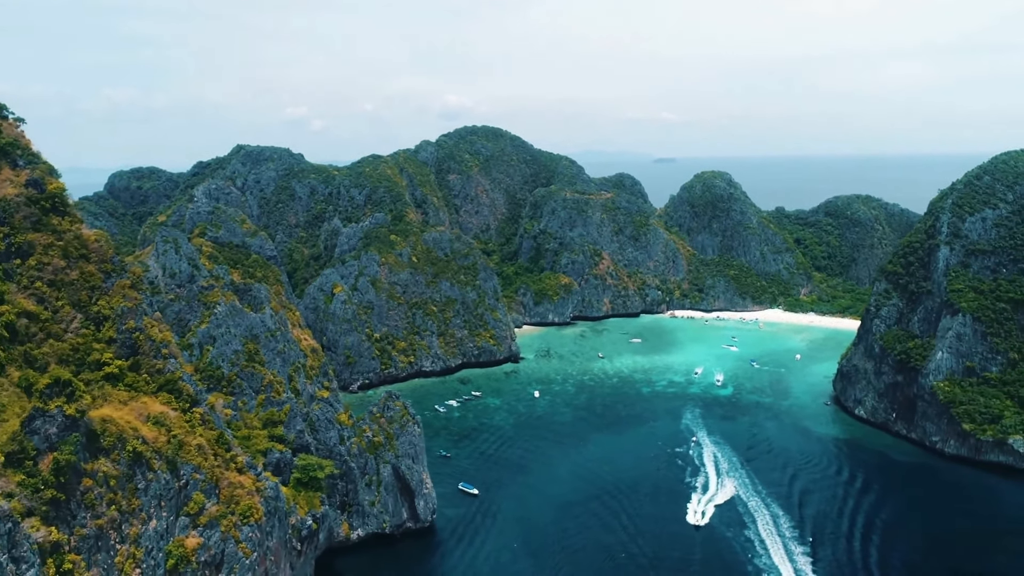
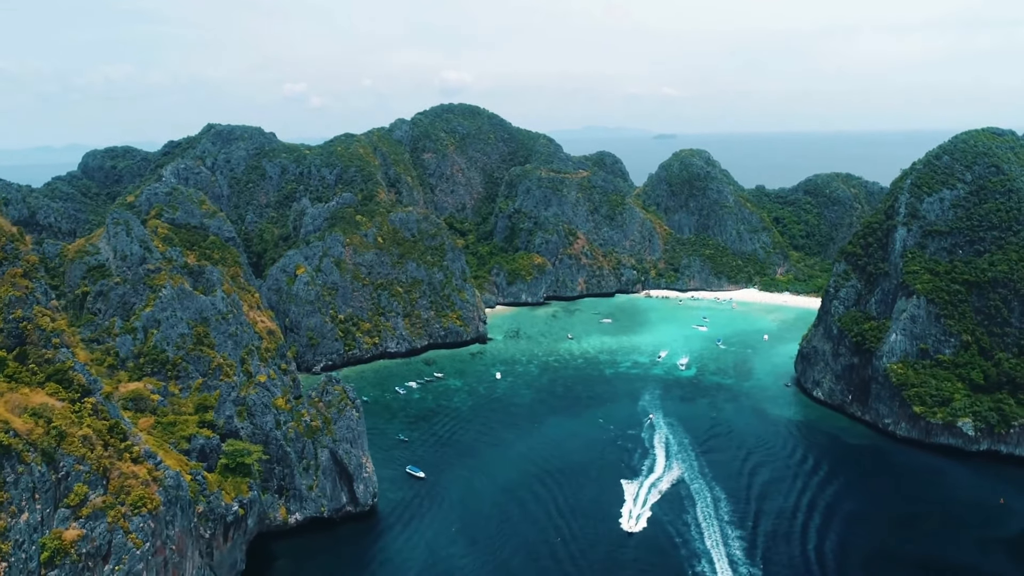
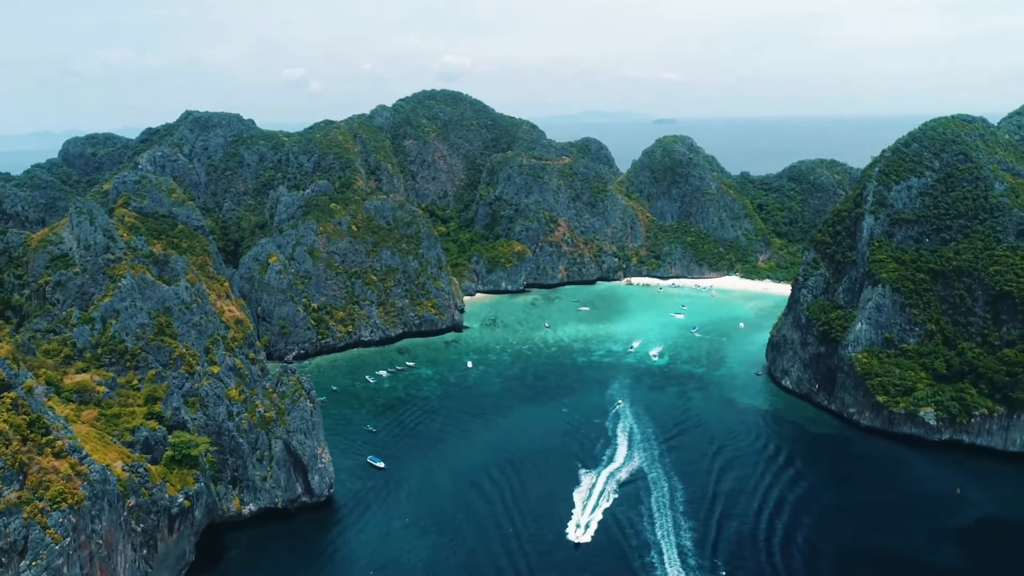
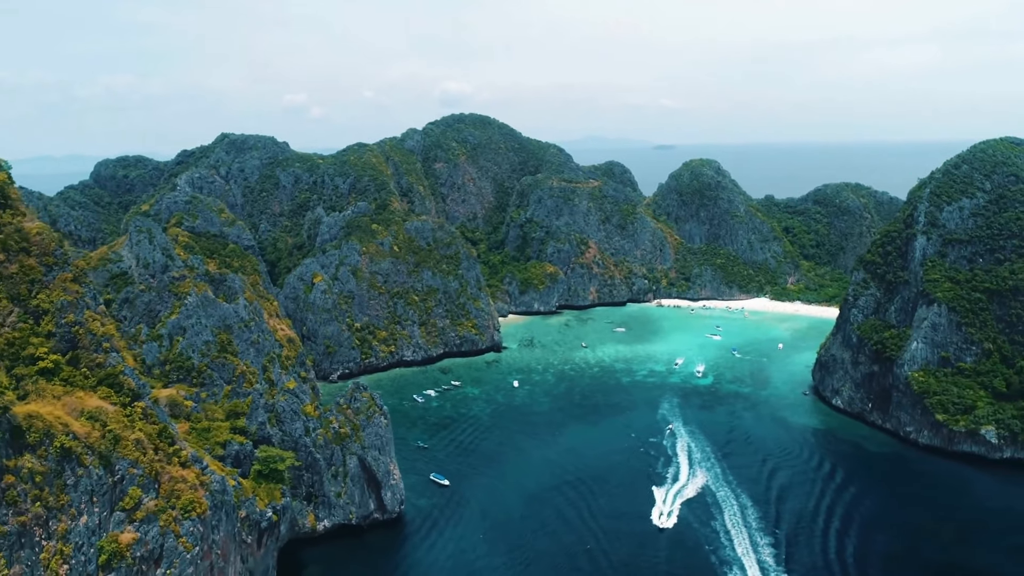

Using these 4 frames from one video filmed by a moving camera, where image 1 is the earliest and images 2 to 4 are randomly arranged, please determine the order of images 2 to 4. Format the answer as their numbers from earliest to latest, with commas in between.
4, 2, 3
